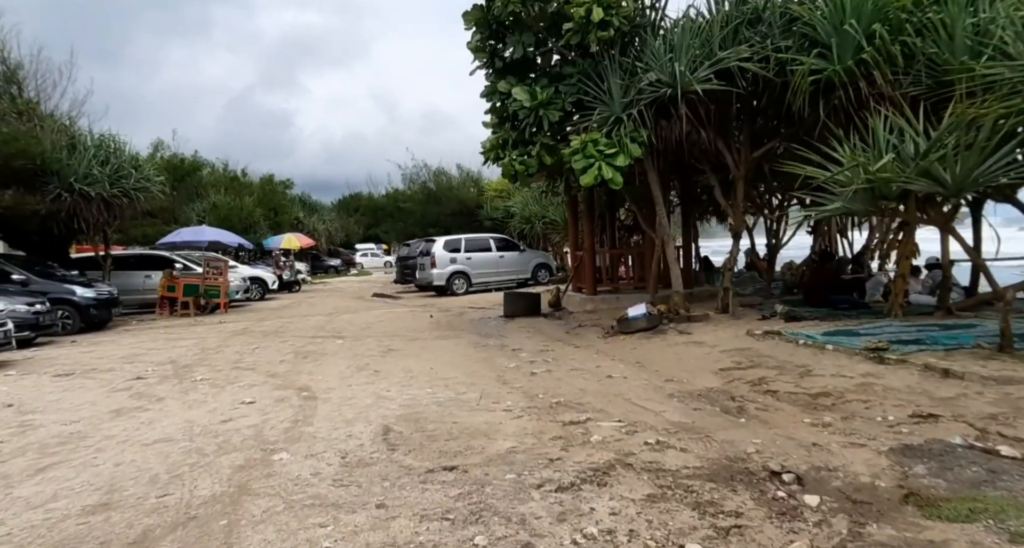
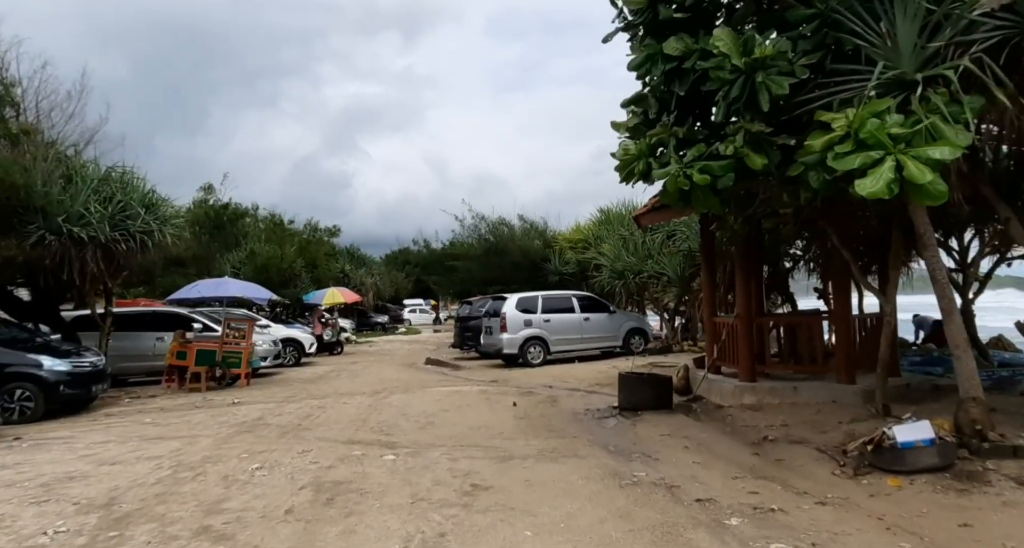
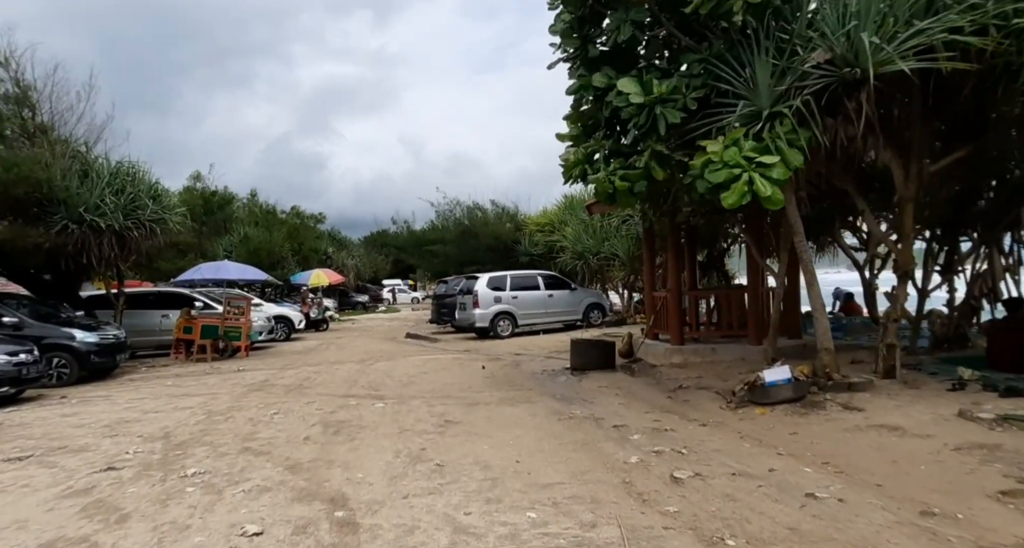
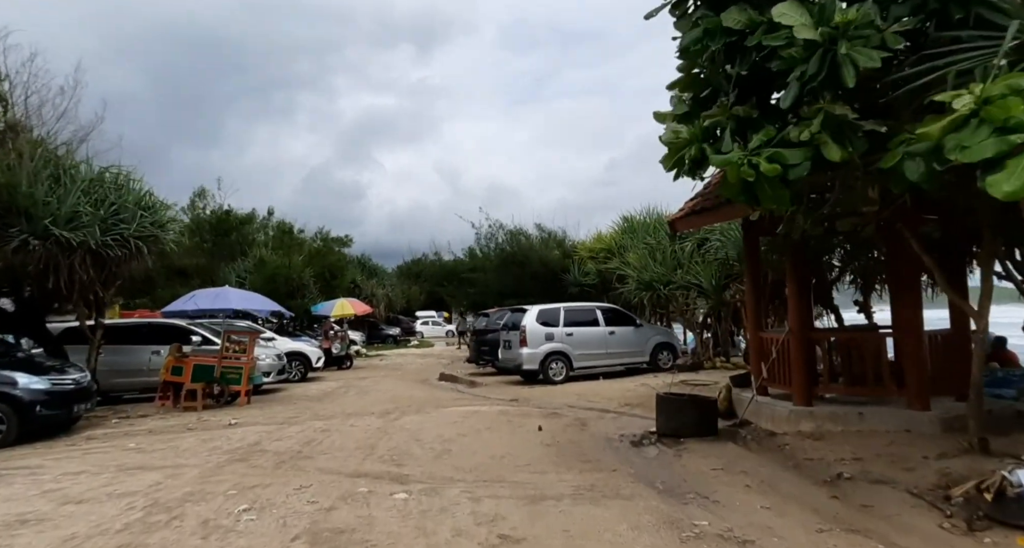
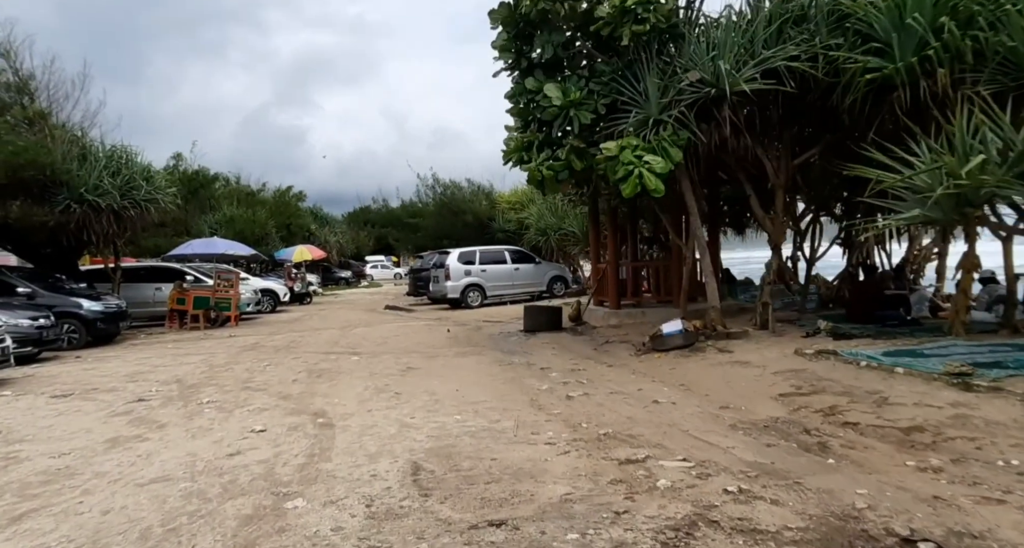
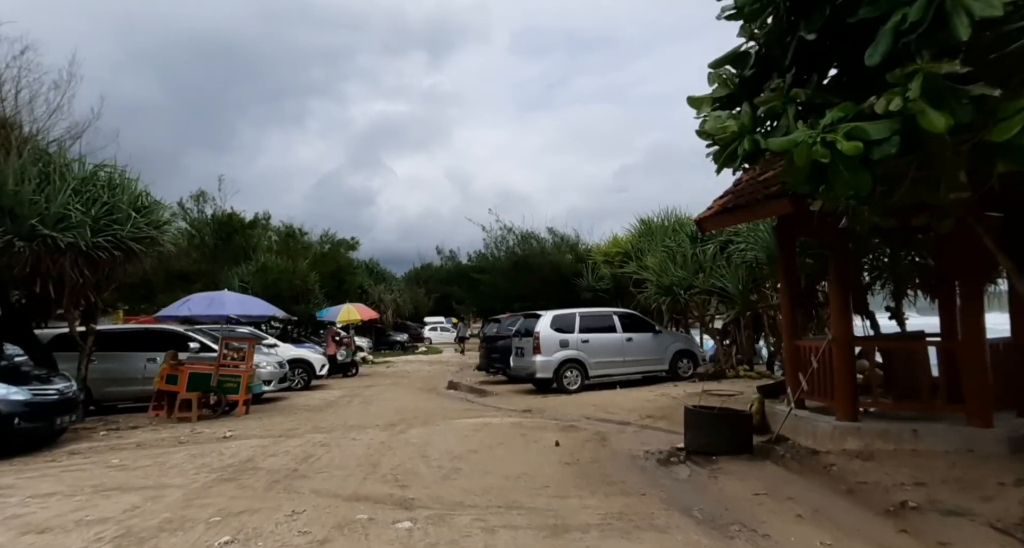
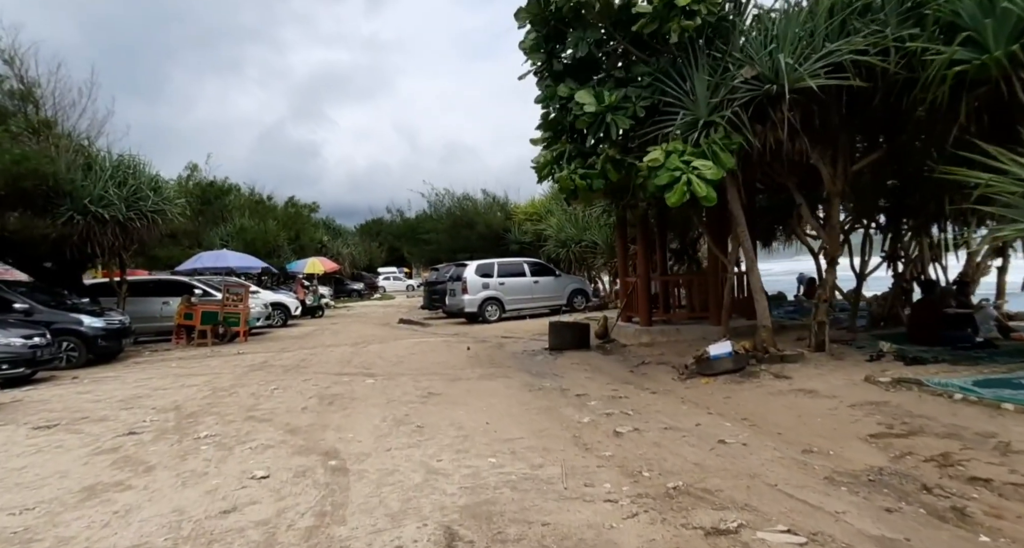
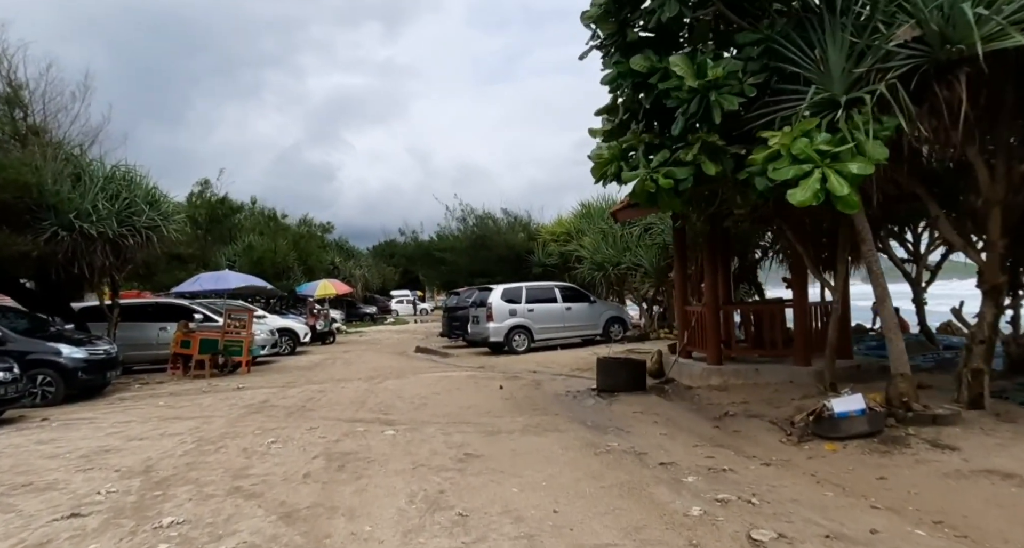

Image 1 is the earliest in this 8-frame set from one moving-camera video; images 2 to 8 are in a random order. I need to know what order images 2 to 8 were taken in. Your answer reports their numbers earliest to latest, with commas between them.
5, 7, 3, 8, 2, 4, 6
